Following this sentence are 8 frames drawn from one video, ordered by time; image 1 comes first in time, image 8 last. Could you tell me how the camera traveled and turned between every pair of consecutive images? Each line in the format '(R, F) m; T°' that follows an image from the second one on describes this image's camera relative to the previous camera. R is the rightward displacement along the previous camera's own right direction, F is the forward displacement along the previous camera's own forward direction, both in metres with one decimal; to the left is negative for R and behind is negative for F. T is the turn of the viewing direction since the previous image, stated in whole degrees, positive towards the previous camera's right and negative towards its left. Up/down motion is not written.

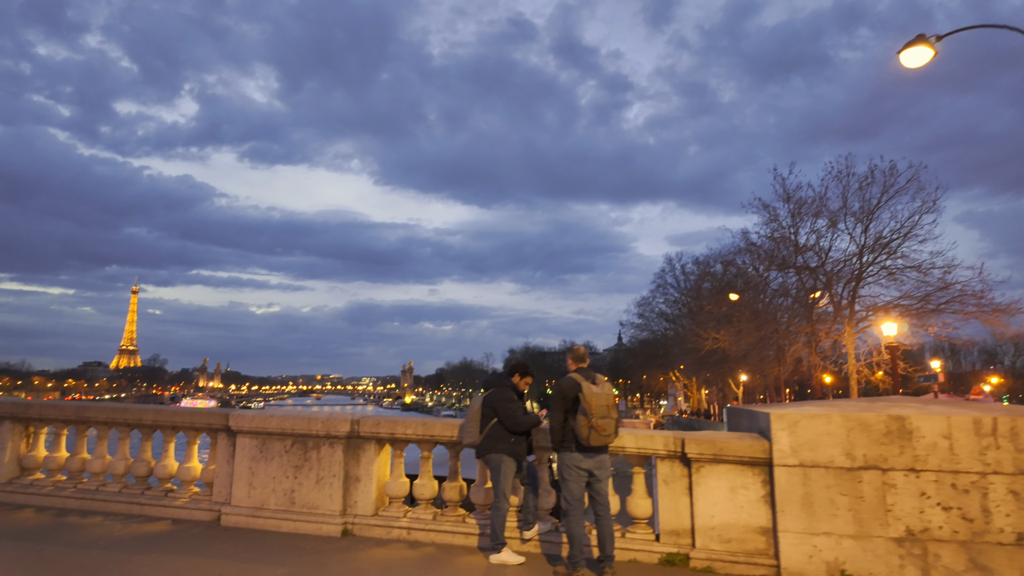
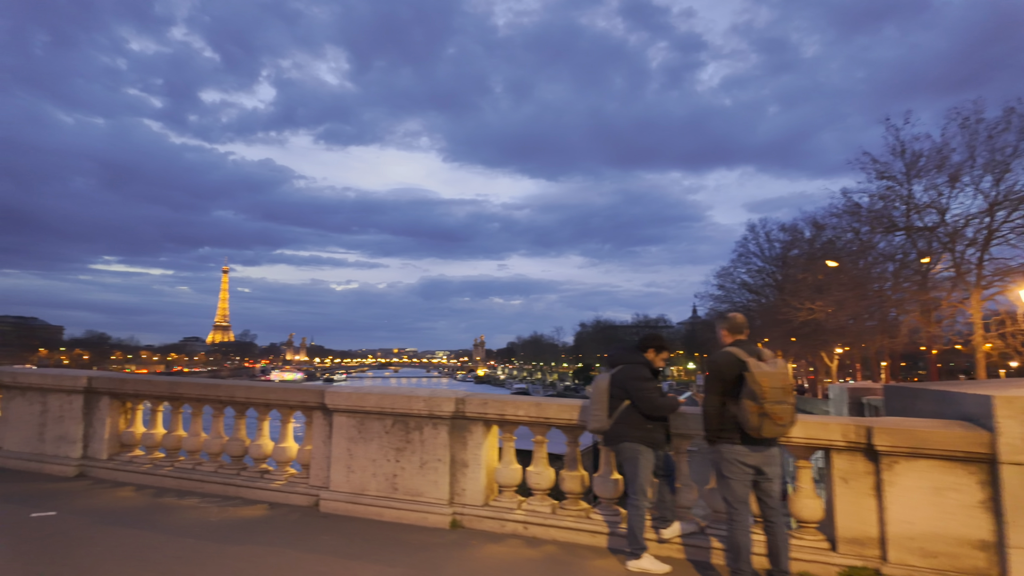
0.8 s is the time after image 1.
(-0.5, +0.8) m; -7°
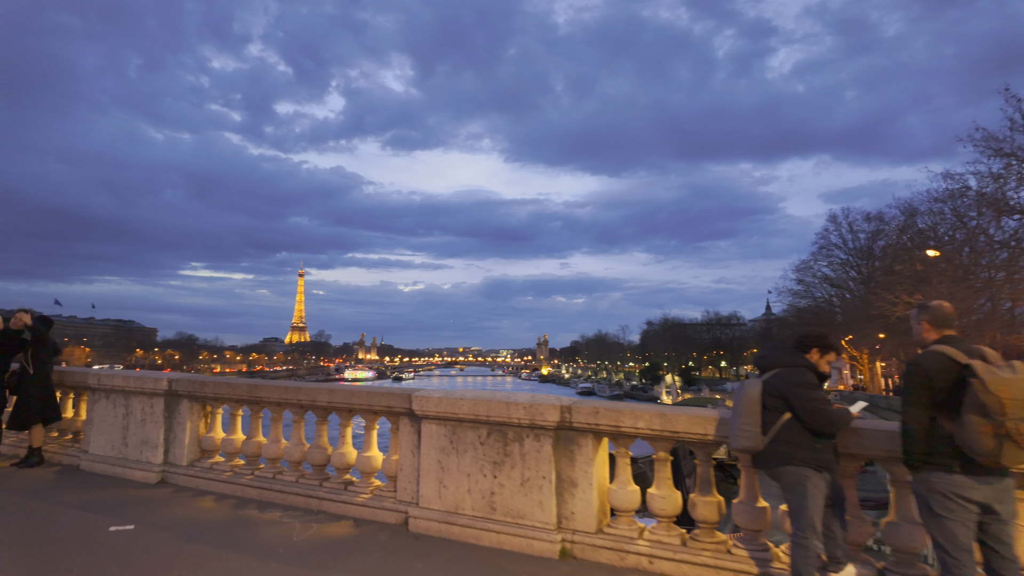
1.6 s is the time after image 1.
(-0.4, +0.7) m; -6°
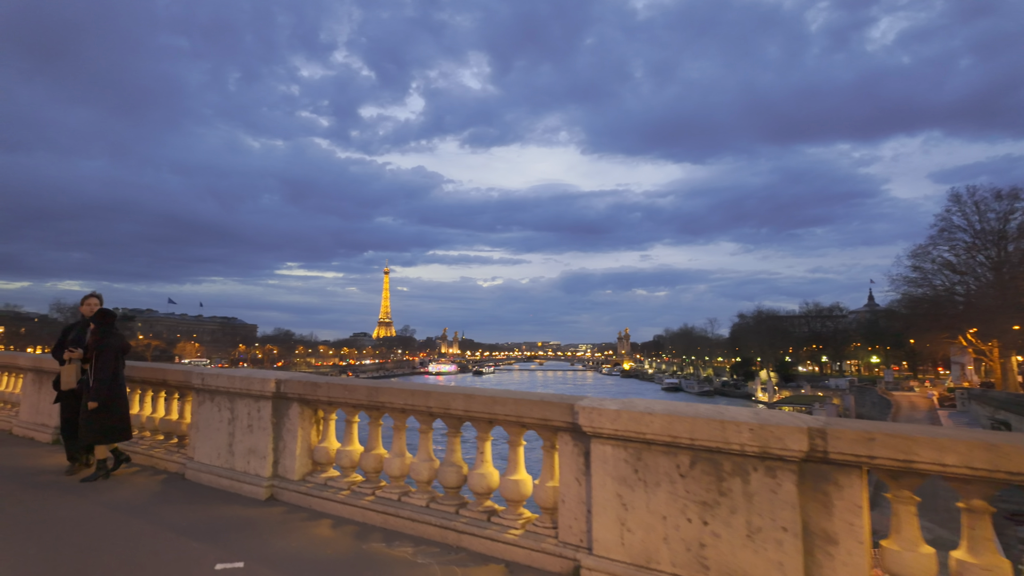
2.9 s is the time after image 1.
(-0.7, +1.2) m; -8°
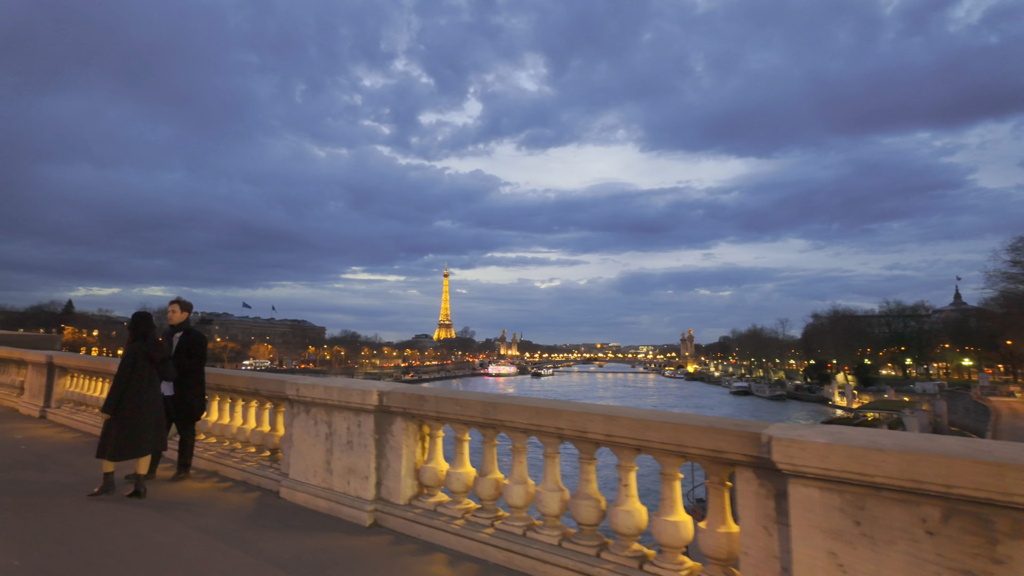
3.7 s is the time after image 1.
(-0.6, +0.7) m; -6°
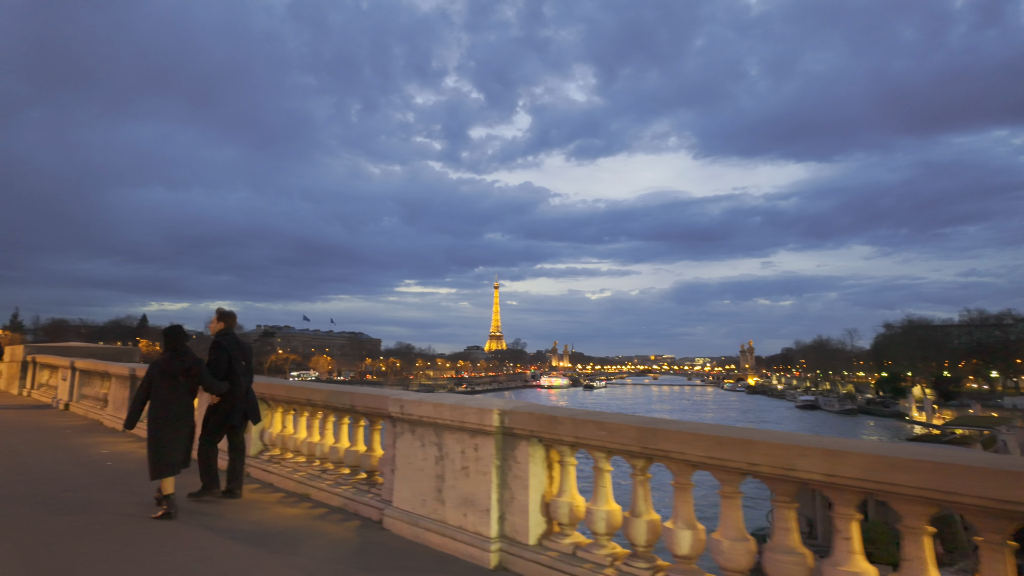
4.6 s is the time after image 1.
(-0.7, +0.7) m; -5°
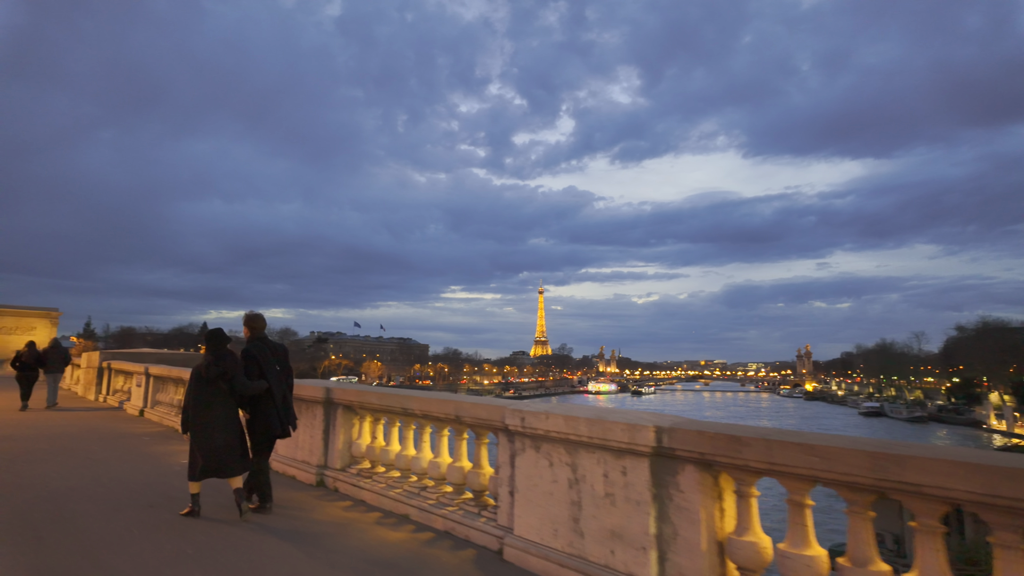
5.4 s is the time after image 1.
(-0.7, +0.7) m; -4°
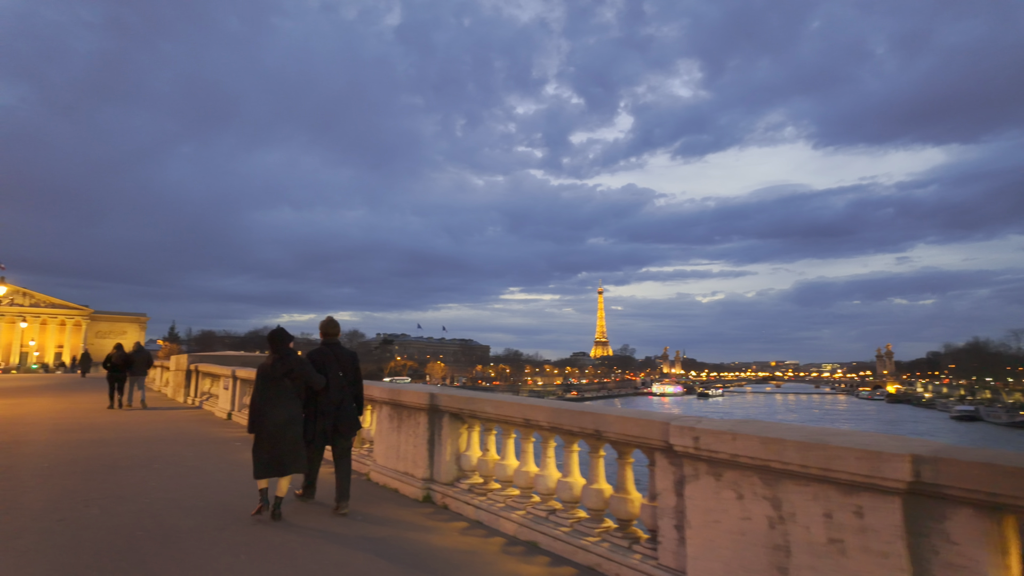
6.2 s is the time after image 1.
(-0.7, +0.7) m; -6°
